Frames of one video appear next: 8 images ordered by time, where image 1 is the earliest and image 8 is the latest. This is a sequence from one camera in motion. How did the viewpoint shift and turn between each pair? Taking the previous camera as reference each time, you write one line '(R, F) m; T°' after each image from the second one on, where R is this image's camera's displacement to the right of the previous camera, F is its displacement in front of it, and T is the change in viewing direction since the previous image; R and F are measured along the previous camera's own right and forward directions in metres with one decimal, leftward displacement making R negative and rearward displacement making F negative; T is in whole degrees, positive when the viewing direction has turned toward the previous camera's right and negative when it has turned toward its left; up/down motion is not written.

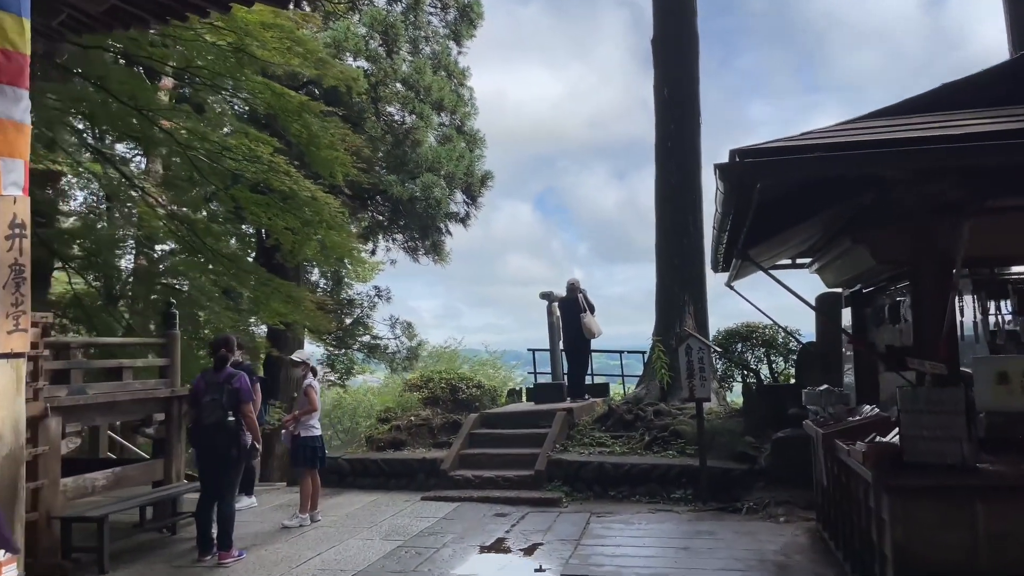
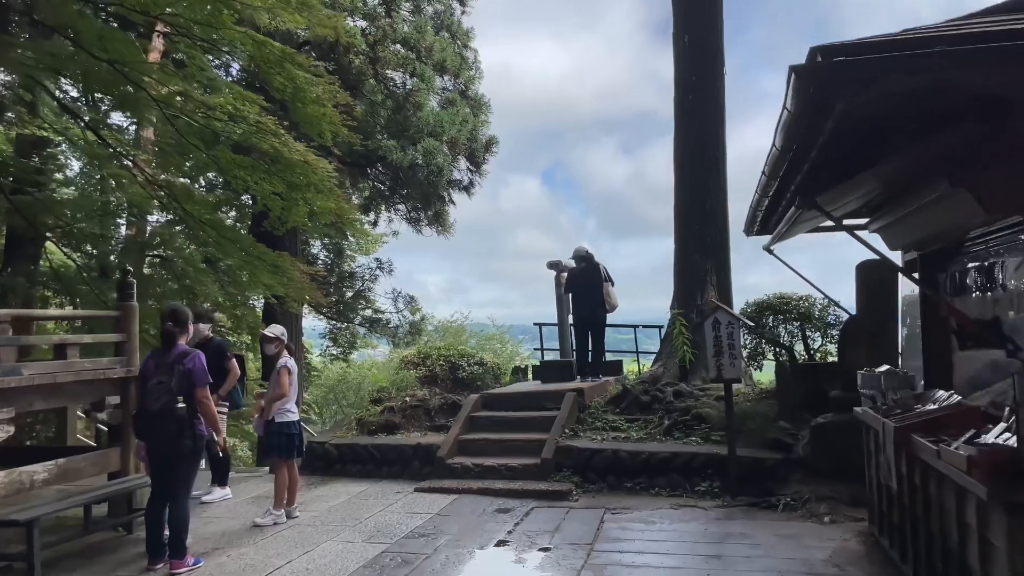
(0.0, +0.9) m; -1°
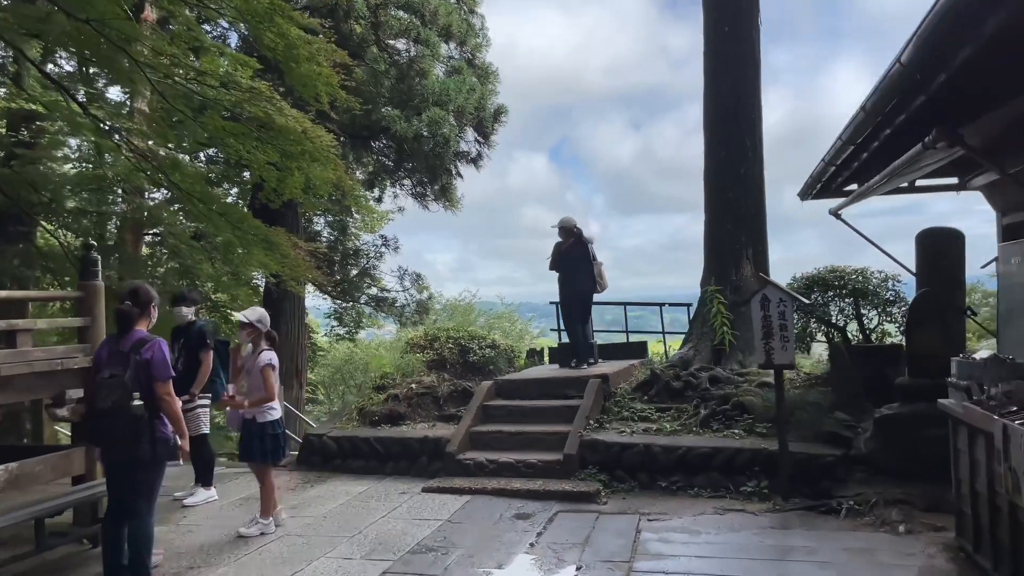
(-0.1, +0.8) m; -1°
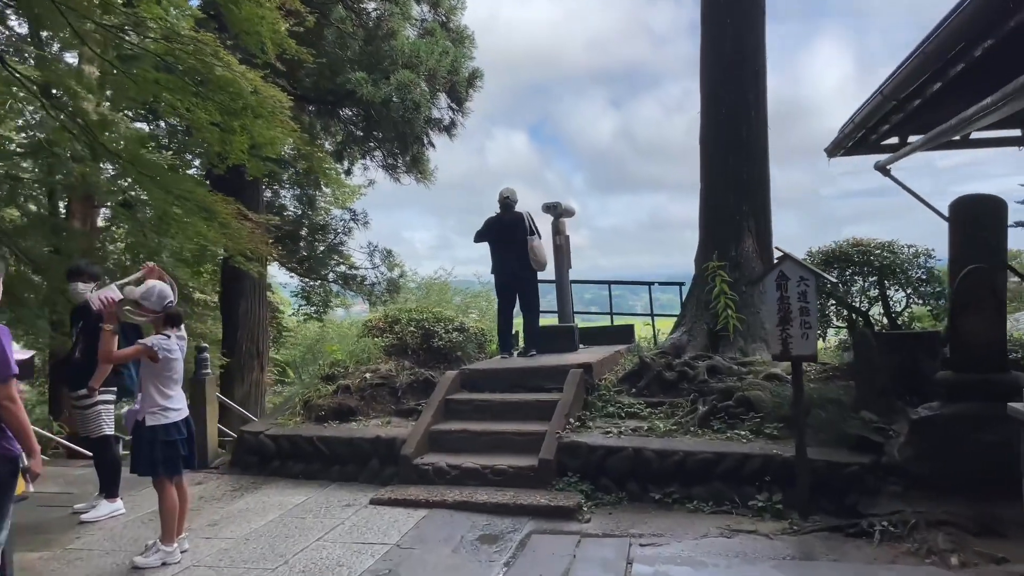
(+0.1, +1.0) m; +2°
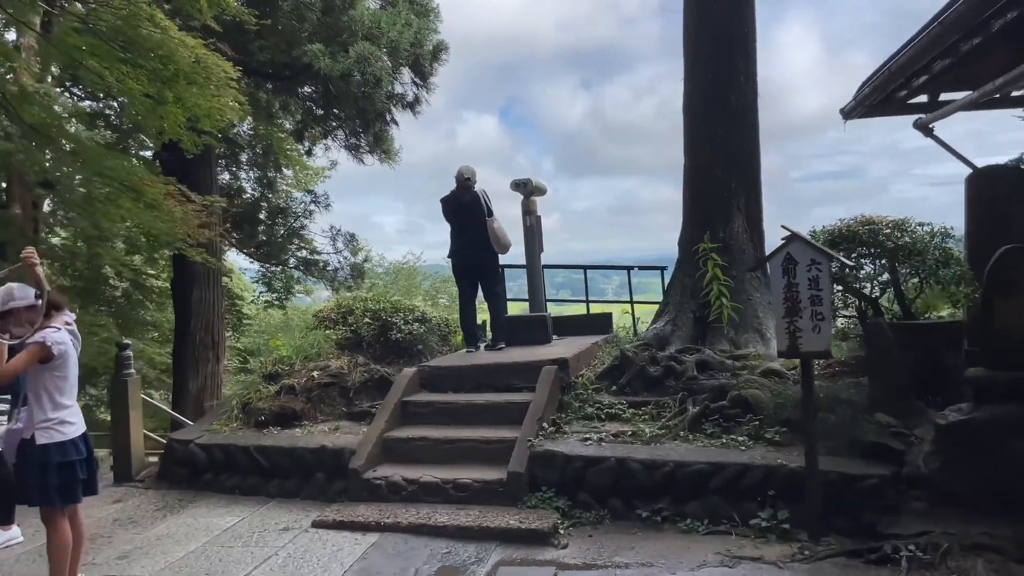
(0.0, +0.7) m; +2°
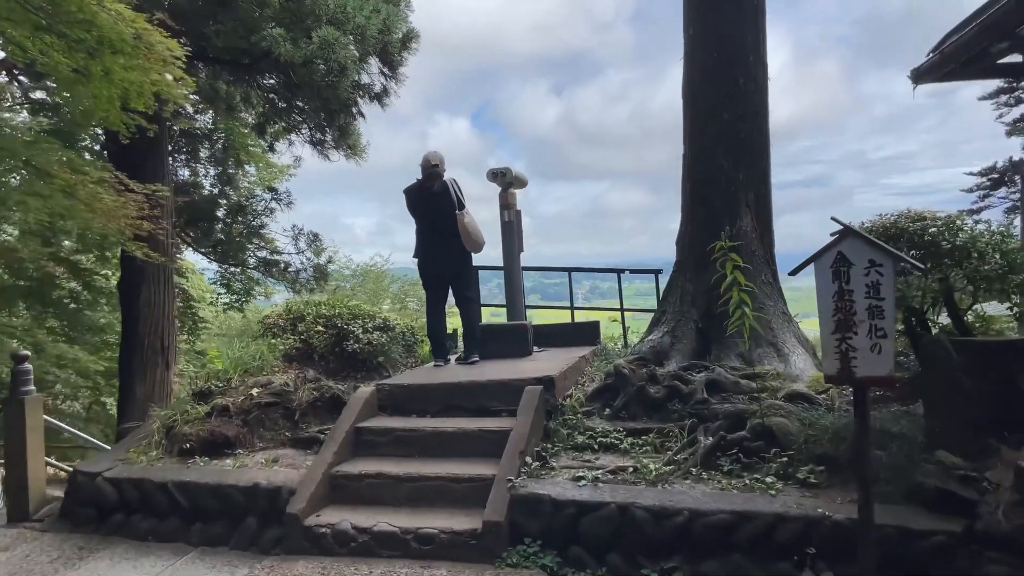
(0.0, +0.9) m; +2°
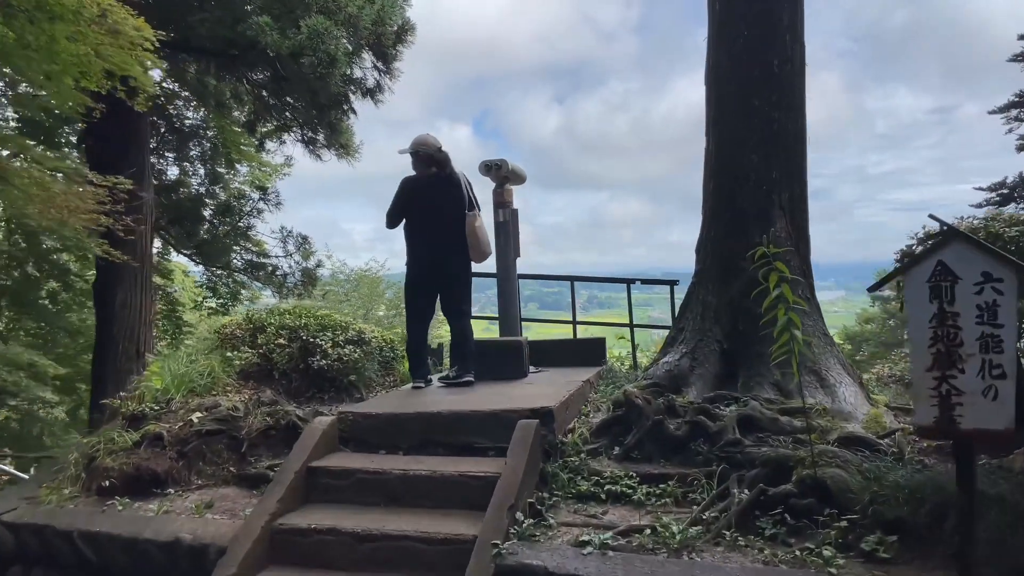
(0.0, +0.8) m; 0°
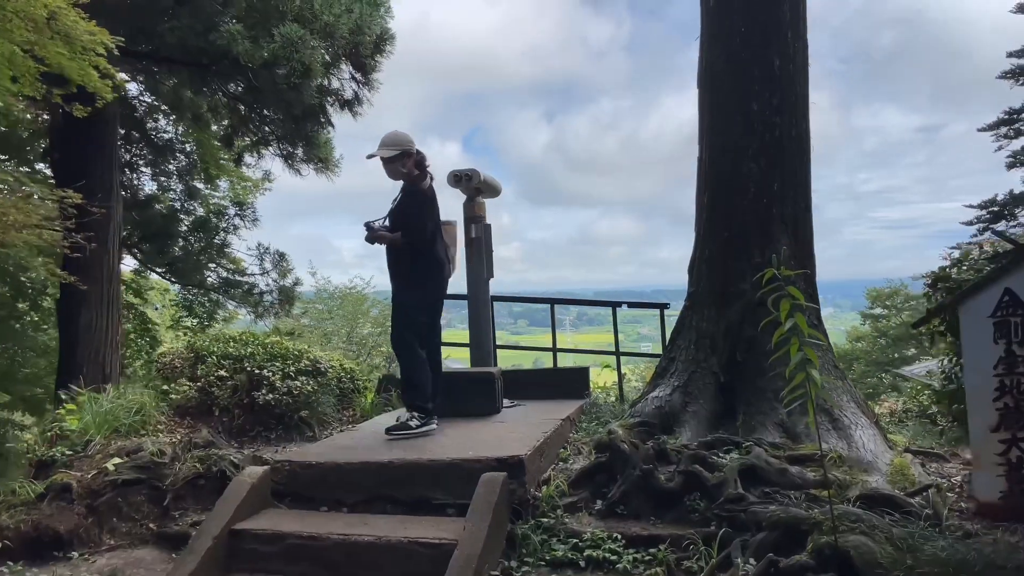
(+0.1, +0.5) m; +1°
